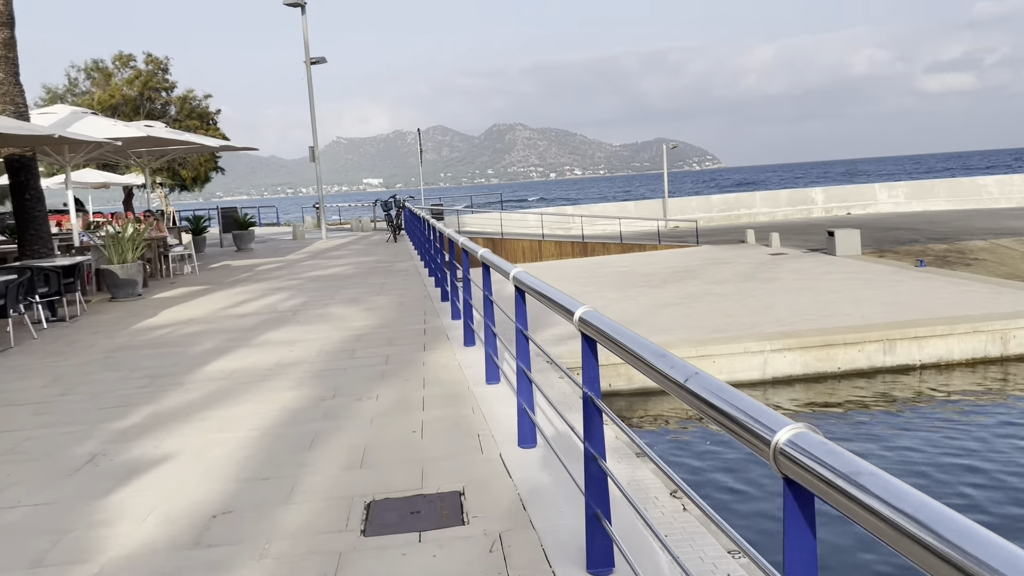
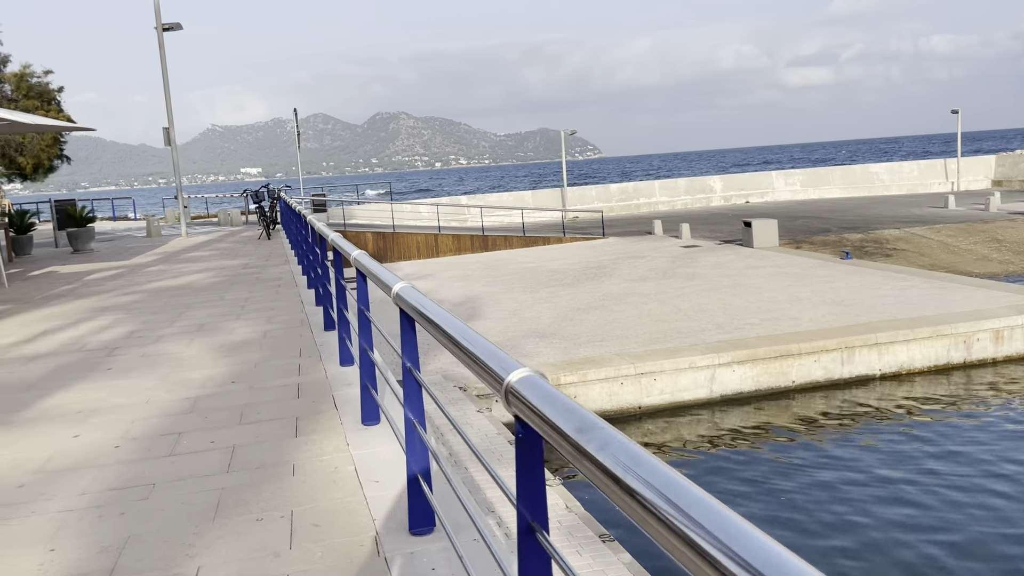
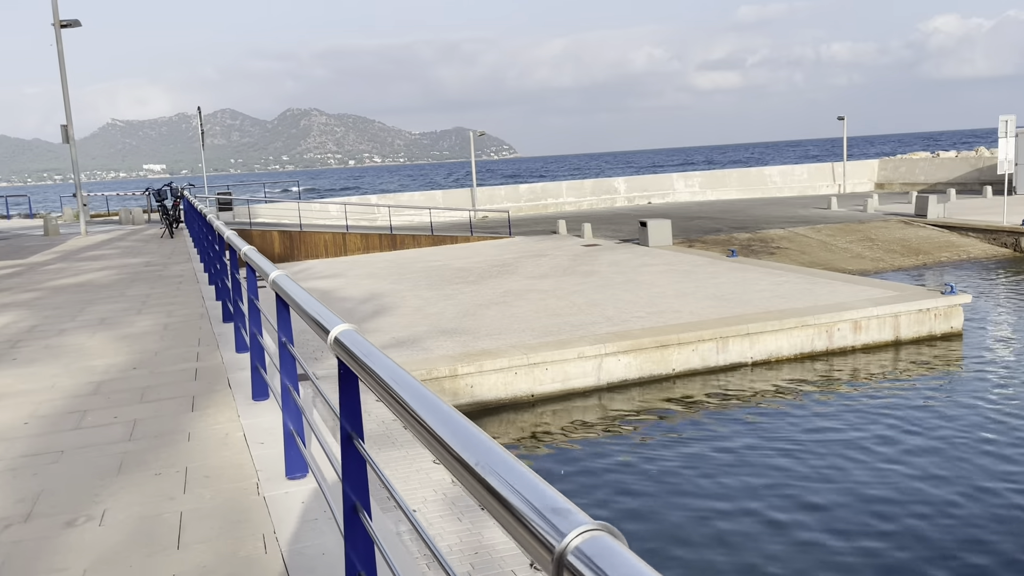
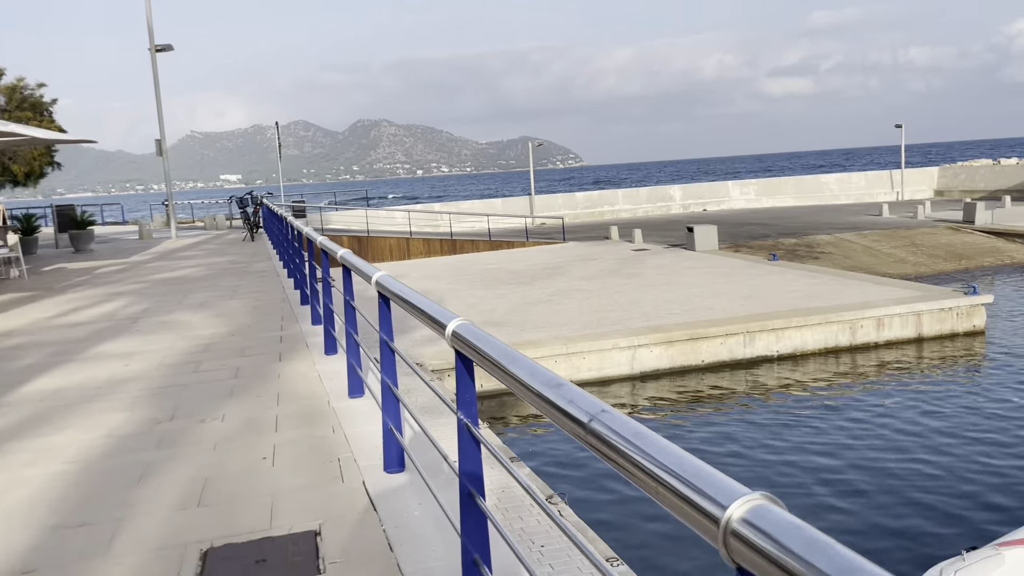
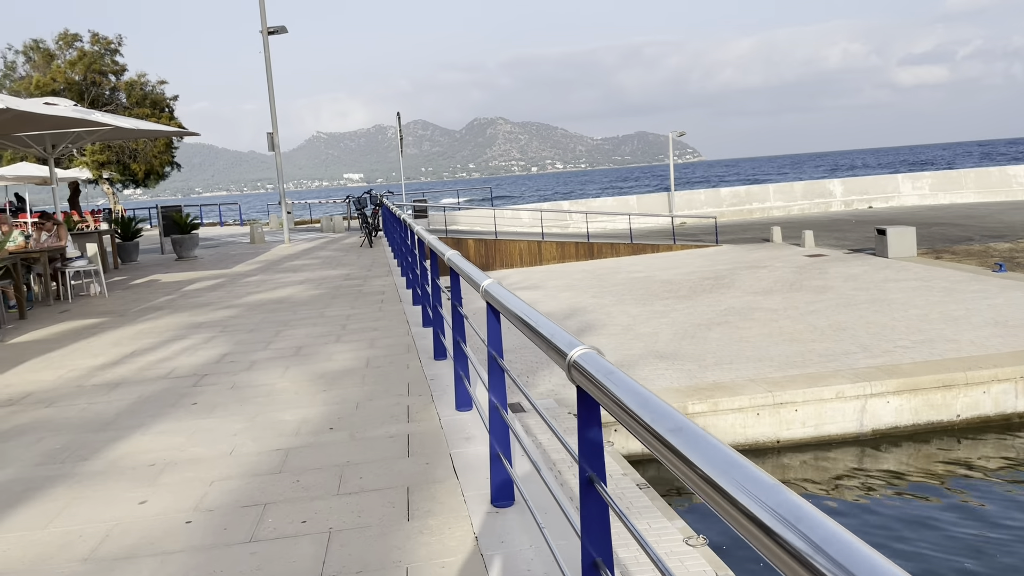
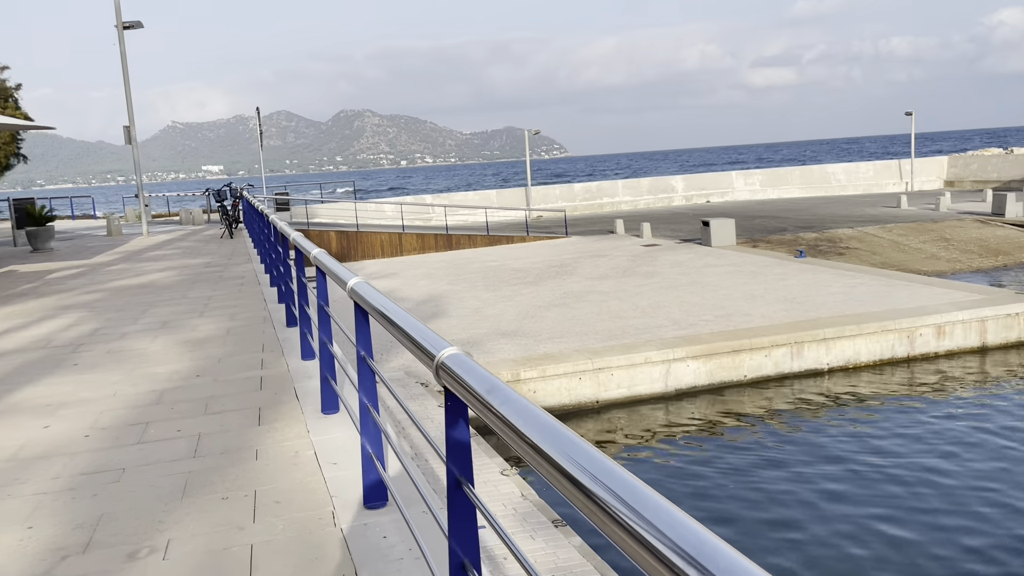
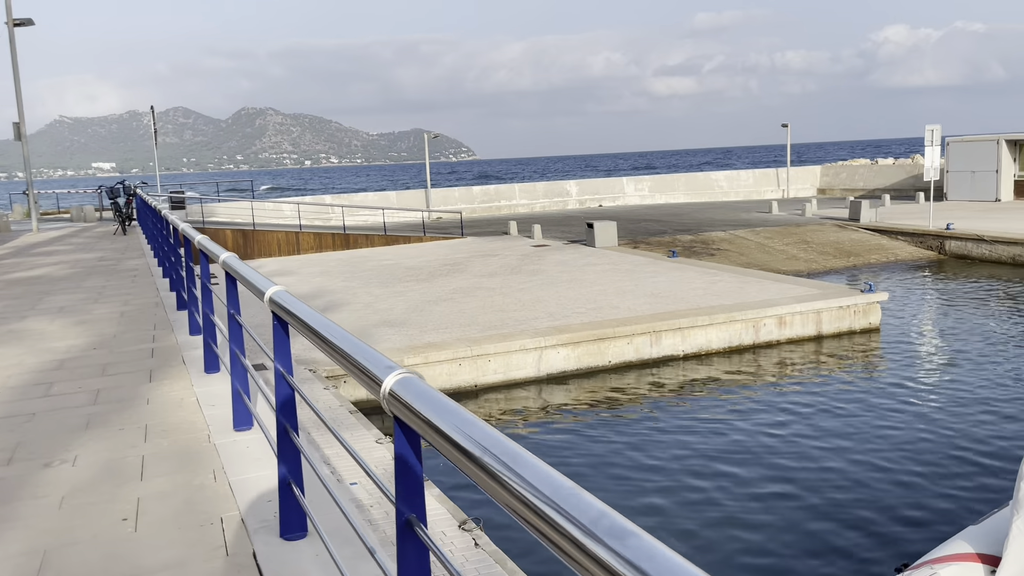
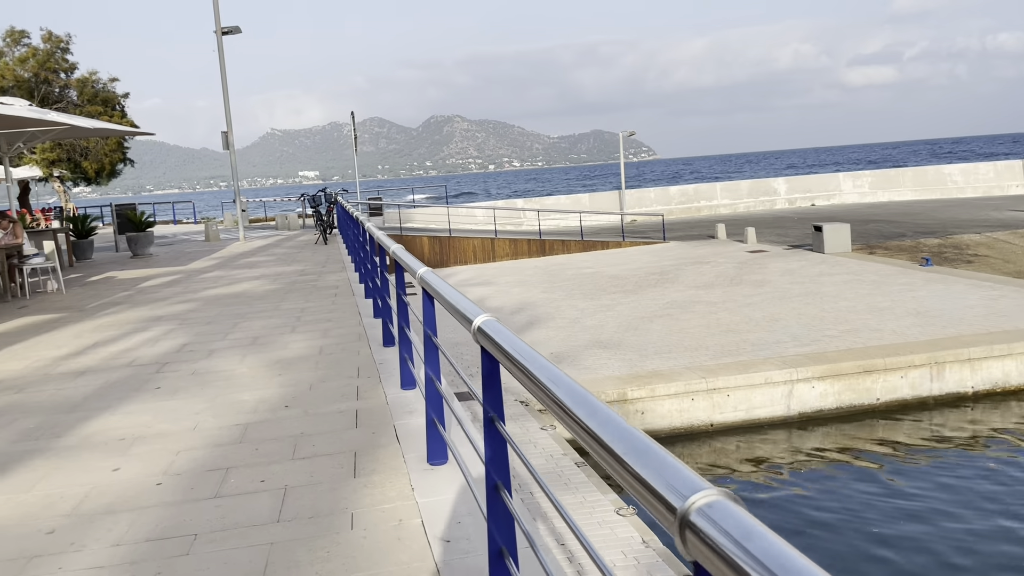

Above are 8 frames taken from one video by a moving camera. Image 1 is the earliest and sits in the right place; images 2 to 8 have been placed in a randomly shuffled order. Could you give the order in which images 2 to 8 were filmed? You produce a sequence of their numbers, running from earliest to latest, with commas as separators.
4, 7, 3, 6, 2, 8, 5
